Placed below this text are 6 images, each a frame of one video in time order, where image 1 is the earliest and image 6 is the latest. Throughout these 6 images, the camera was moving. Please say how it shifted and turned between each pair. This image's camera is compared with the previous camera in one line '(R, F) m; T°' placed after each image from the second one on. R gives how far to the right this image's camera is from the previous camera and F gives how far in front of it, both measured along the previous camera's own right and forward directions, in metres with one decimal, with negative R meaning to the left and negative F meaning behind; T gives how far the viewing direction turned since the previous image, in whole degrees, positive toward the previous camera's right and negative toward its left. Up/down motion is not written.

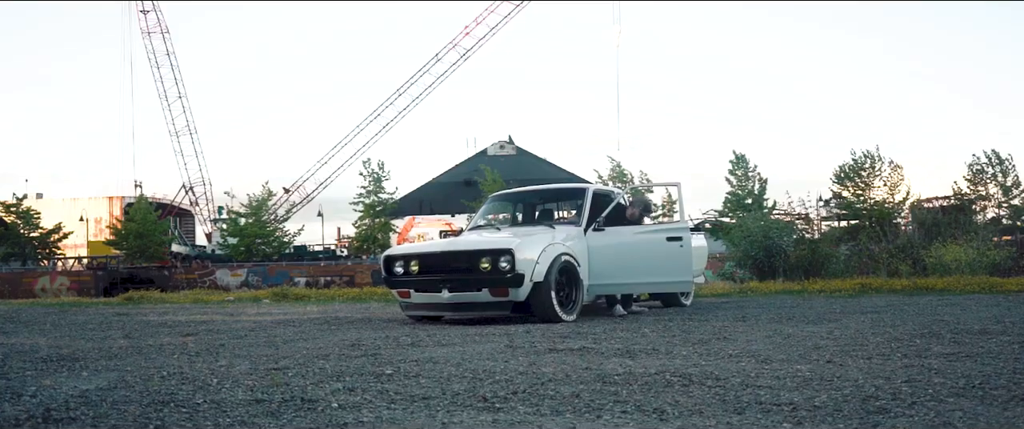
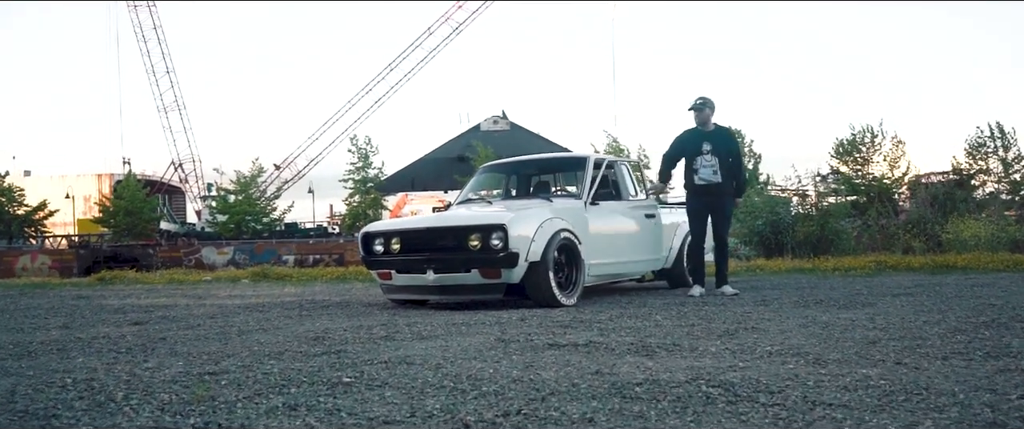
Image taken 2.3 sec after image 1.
(0.0, +1.1) m; 0°
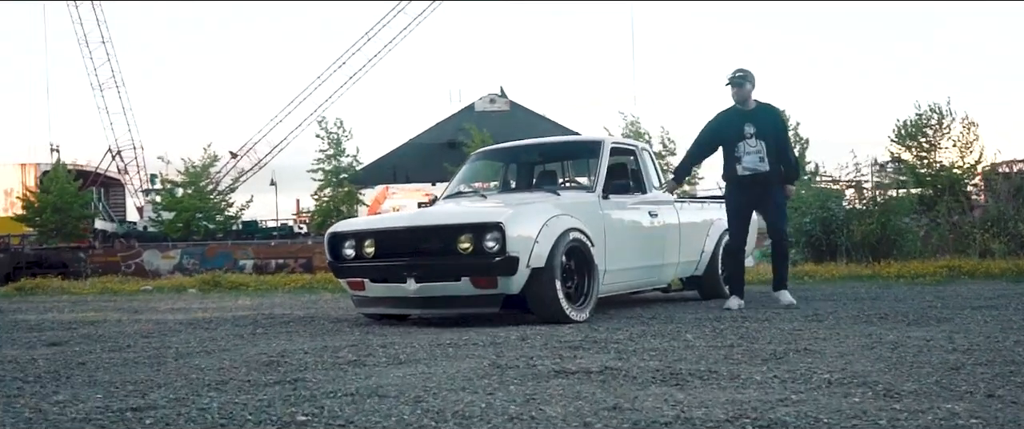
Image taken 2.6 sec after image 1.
(-0.3, +1.4) m; +2°
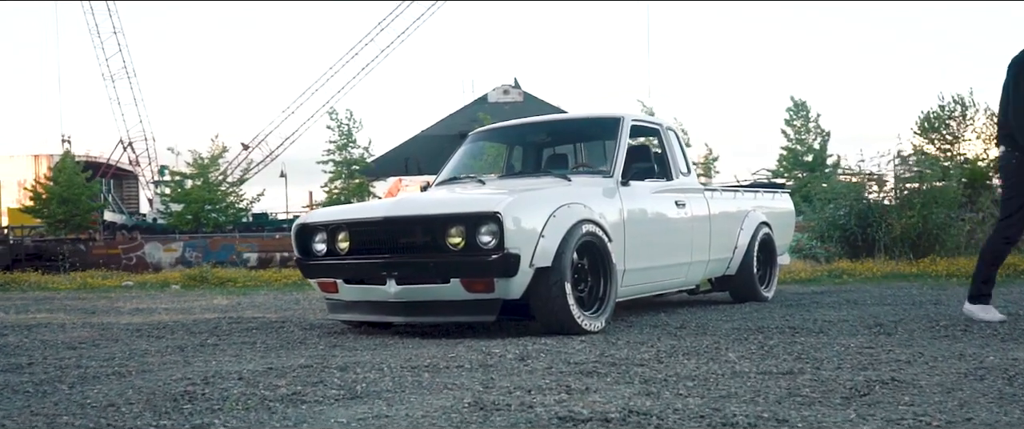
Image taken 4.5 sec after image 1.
(+0.1, +1.3) m; -1°
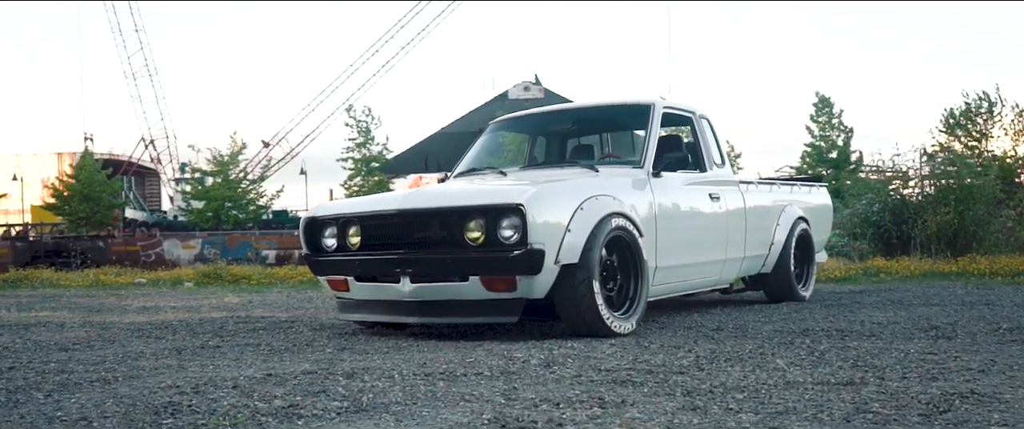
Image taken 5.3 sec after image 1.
(0.0, +0.5) m; -1°
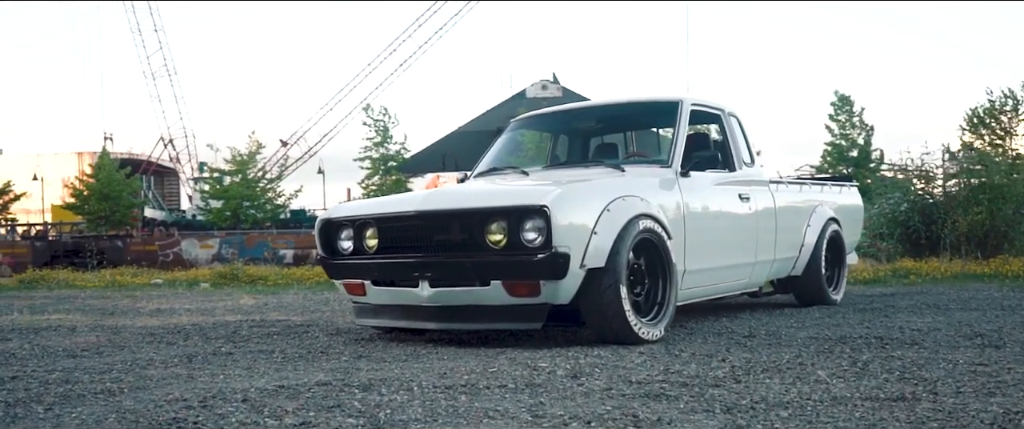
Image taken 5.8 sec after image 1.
(0.0, +0.2) m; -1°
